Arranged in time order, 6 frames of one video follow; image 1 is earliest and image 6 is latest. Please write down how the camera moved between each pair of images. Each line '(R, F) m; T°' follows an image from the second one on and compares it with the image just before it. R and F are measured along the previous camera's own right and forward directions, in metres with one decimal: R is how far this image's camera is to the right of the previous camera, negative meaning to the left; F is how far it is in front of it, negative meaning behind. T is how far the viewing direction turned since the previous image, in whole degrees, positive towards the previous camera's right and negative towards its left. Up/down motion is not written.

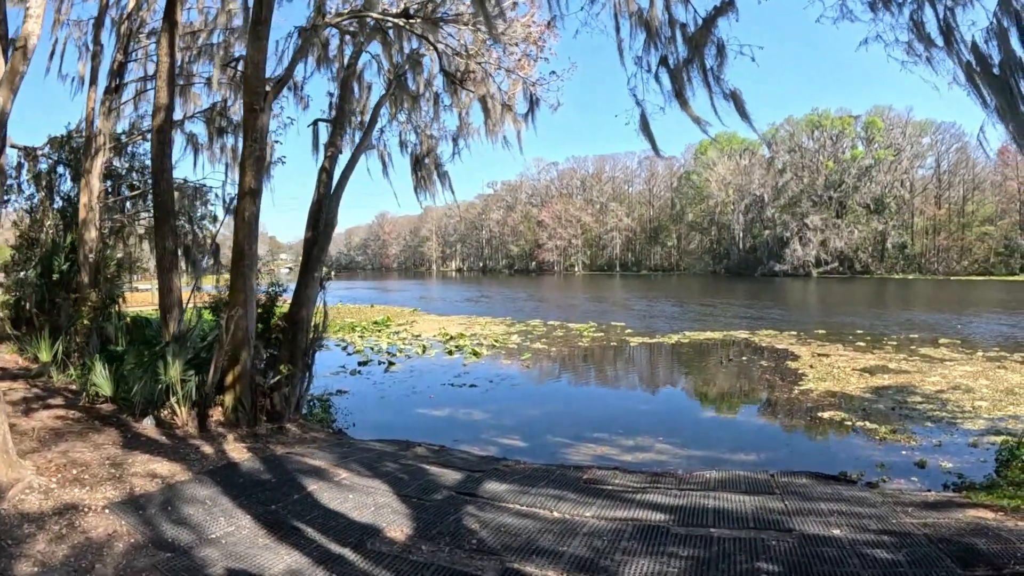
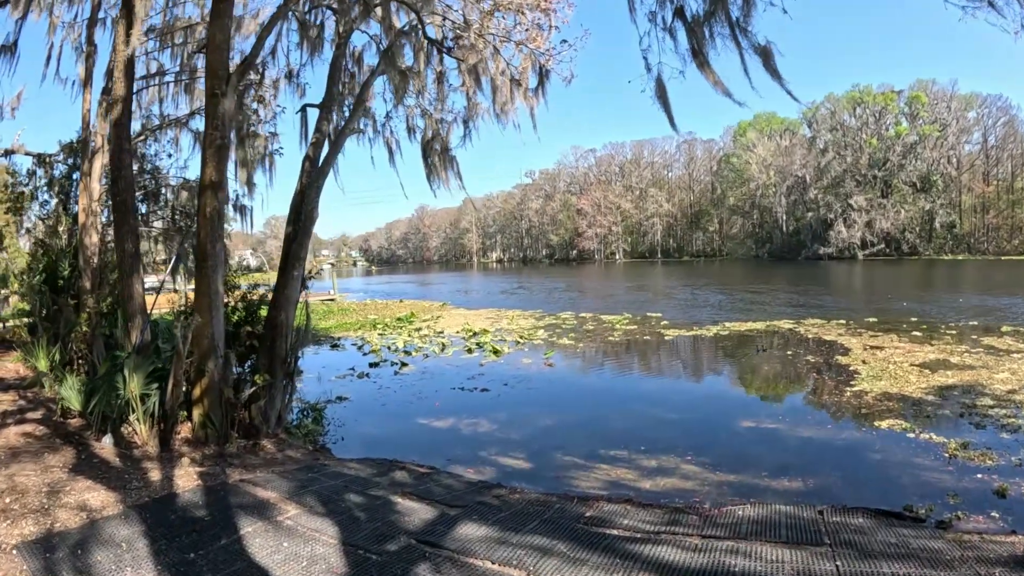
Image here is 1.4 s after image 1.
(+0.3, +0.7) m; -3°
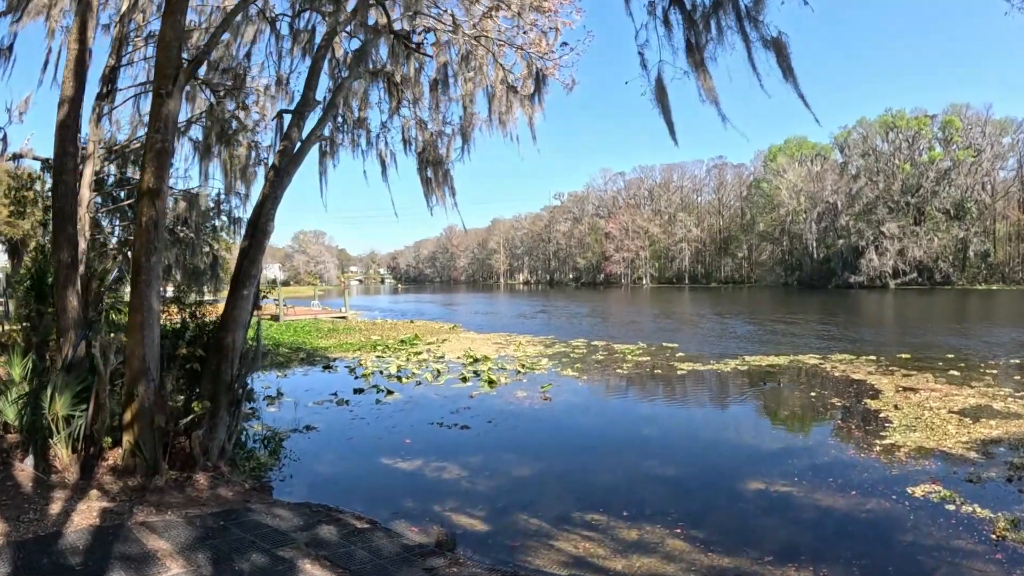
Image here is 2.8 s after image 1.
(+0.4, +0.6) m; -2°
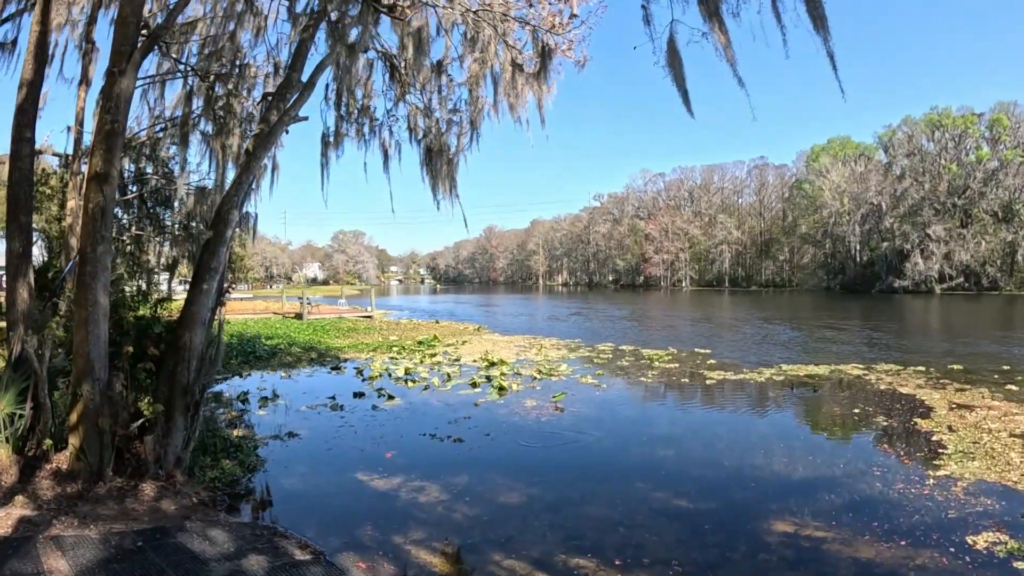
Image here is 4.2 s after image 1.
(+0.3, +0.6) m; -3°
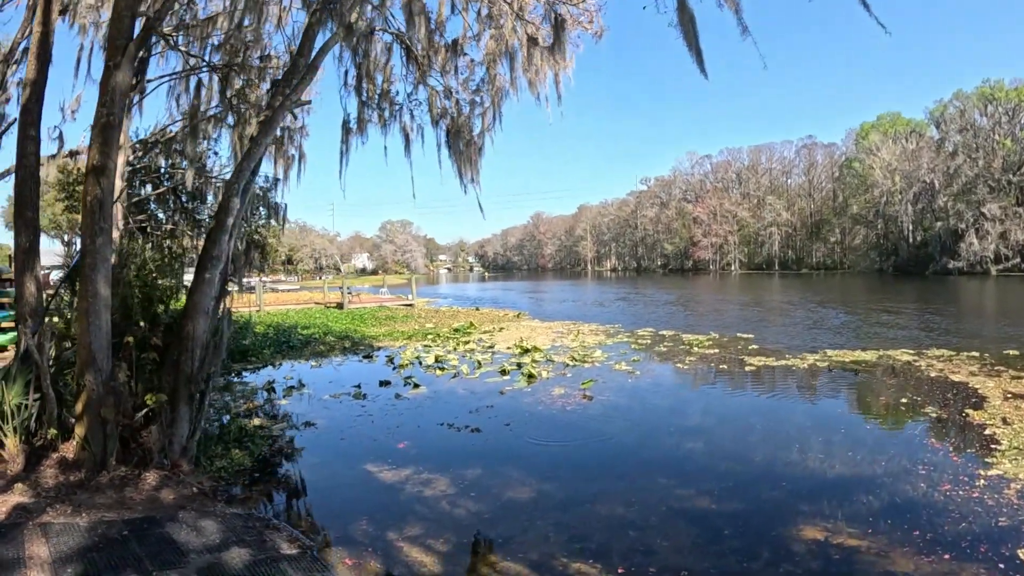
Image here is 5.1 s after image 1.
(+0.2, +0.2) m; -4°
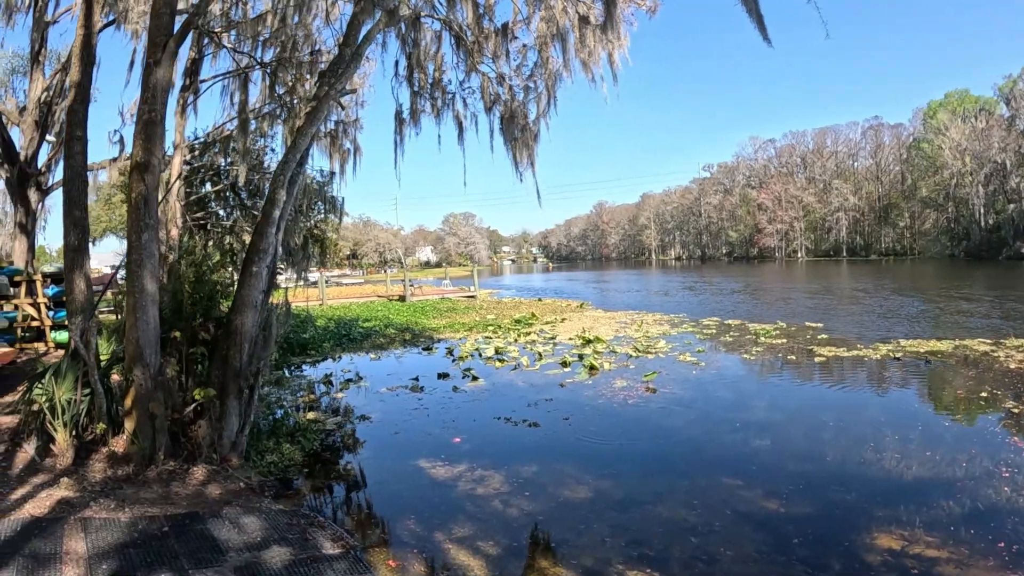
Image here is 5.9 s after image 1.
(+0.1, +0.2) m; -6°
